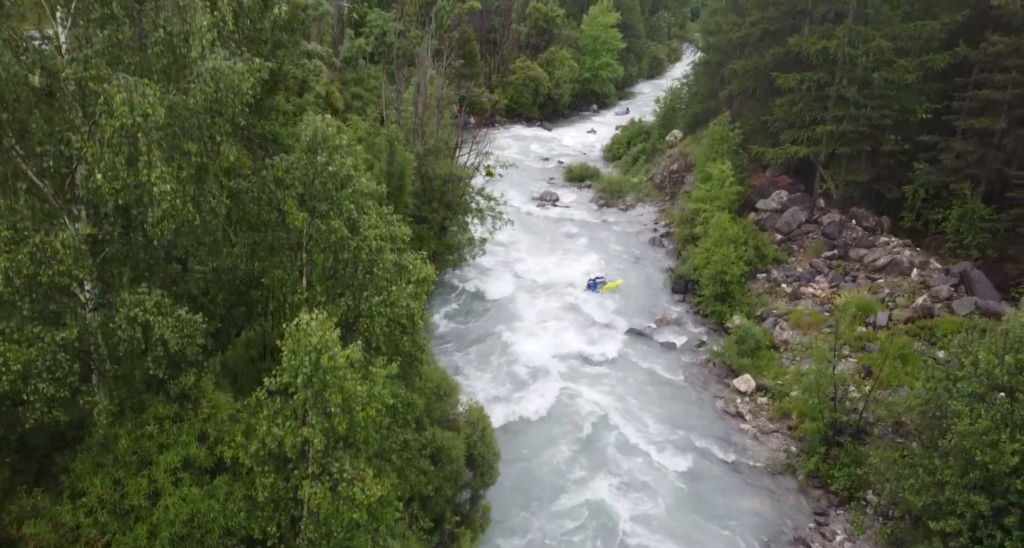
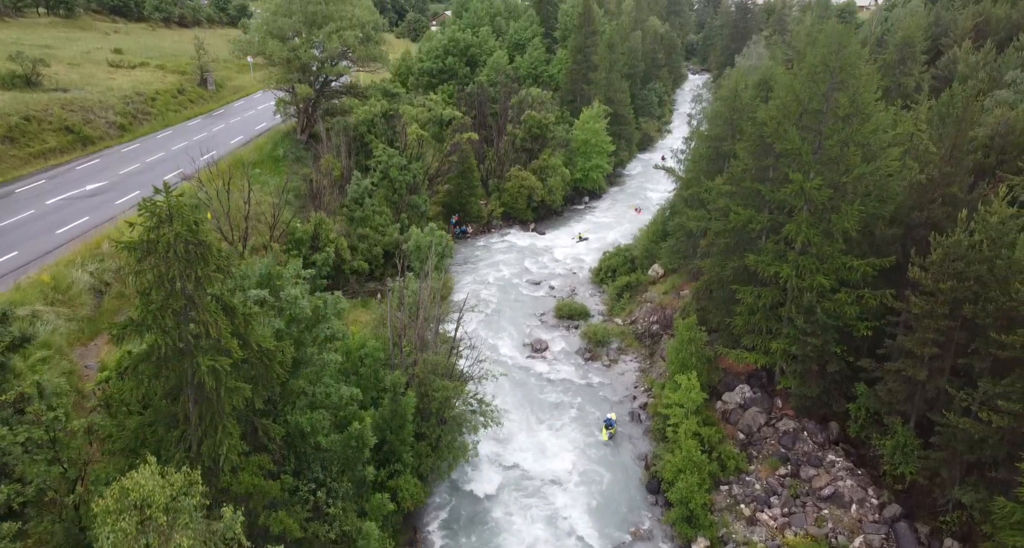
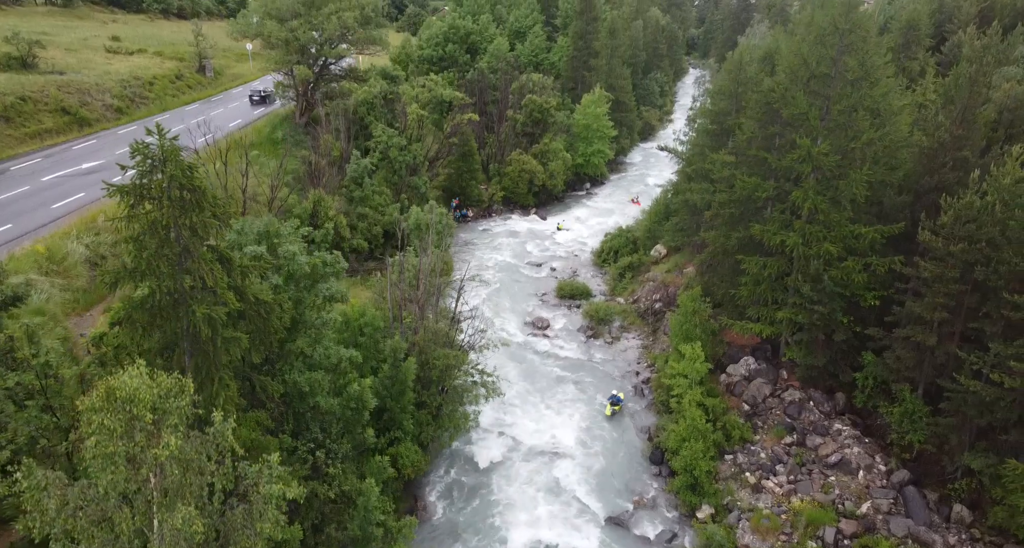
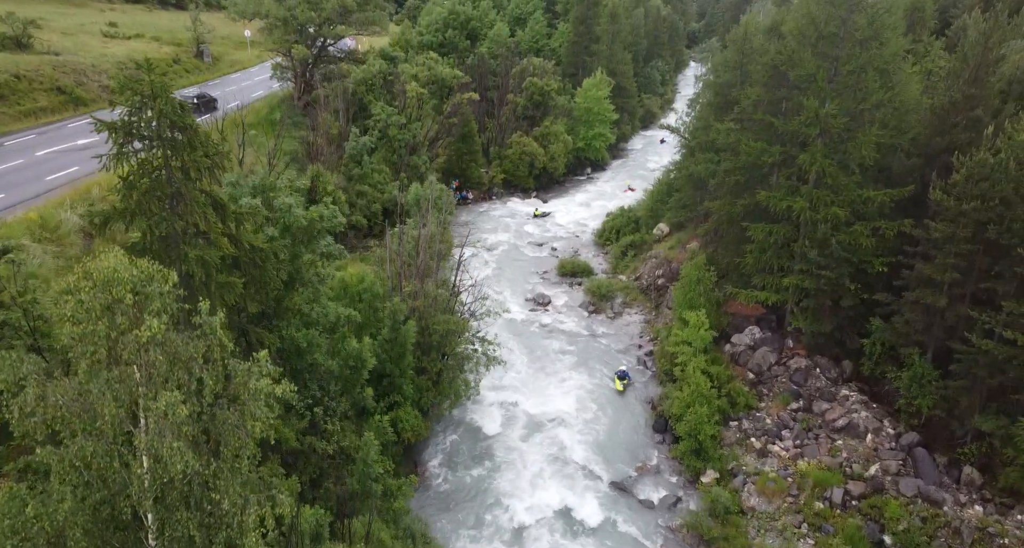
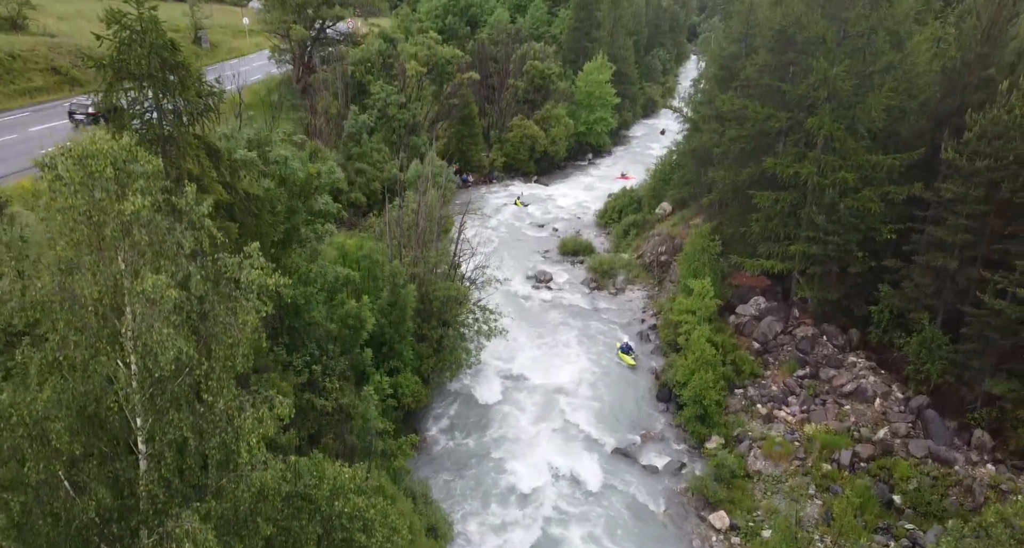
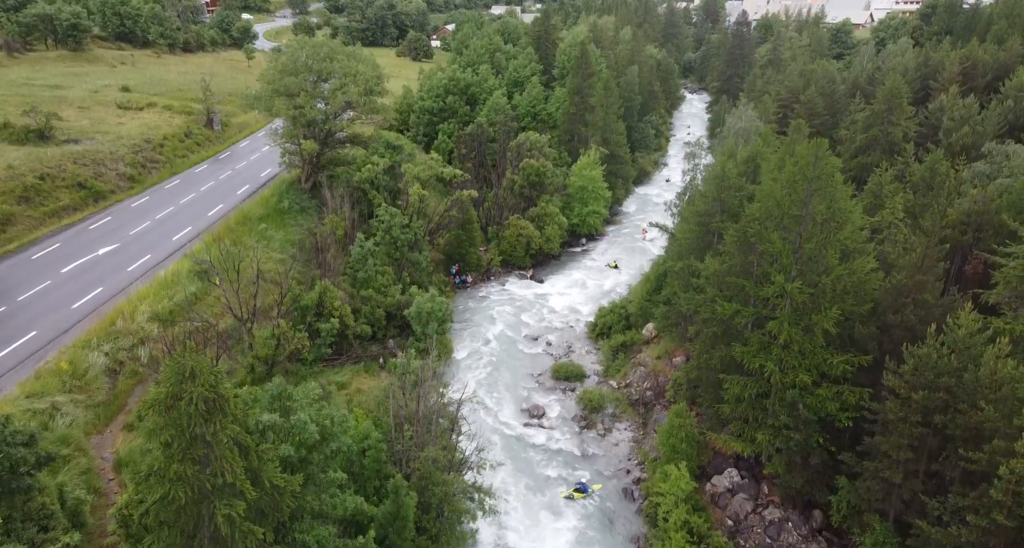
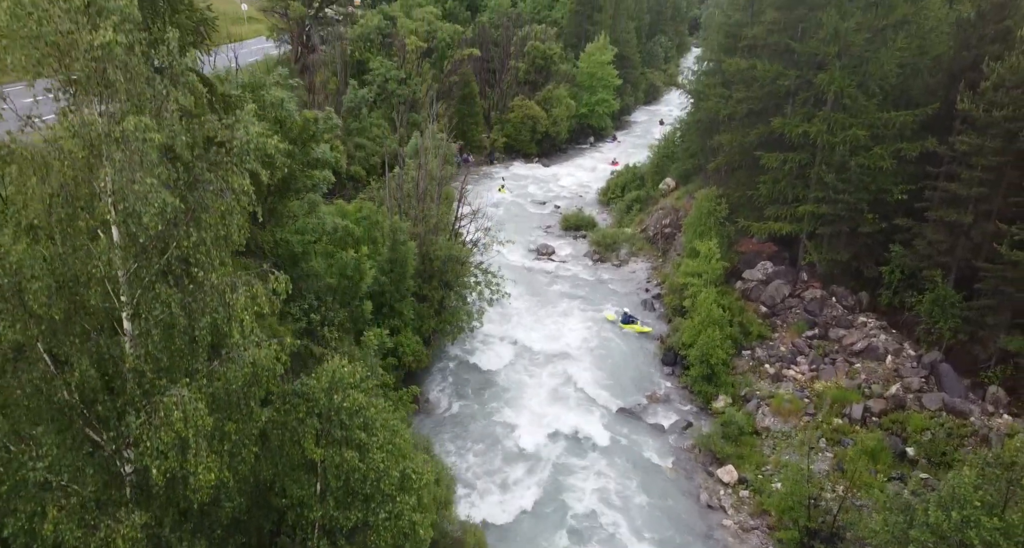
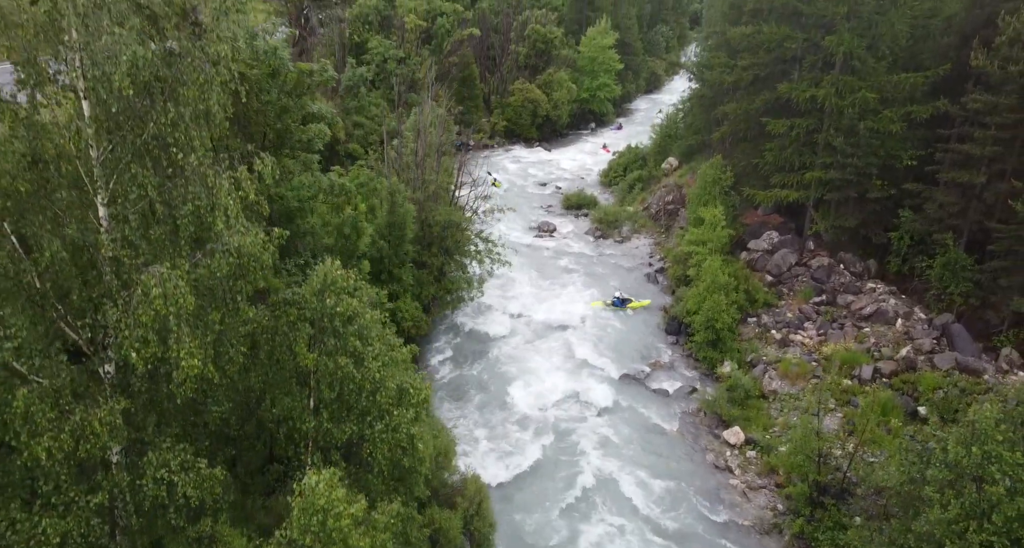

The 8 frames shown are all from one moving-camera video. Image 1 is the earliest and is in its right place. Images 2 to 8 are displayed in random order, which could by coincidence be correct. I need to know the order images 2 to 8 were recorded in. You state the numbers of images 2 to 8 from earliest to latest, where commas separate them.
8, 7, 5, 4, 3, 2, 6
